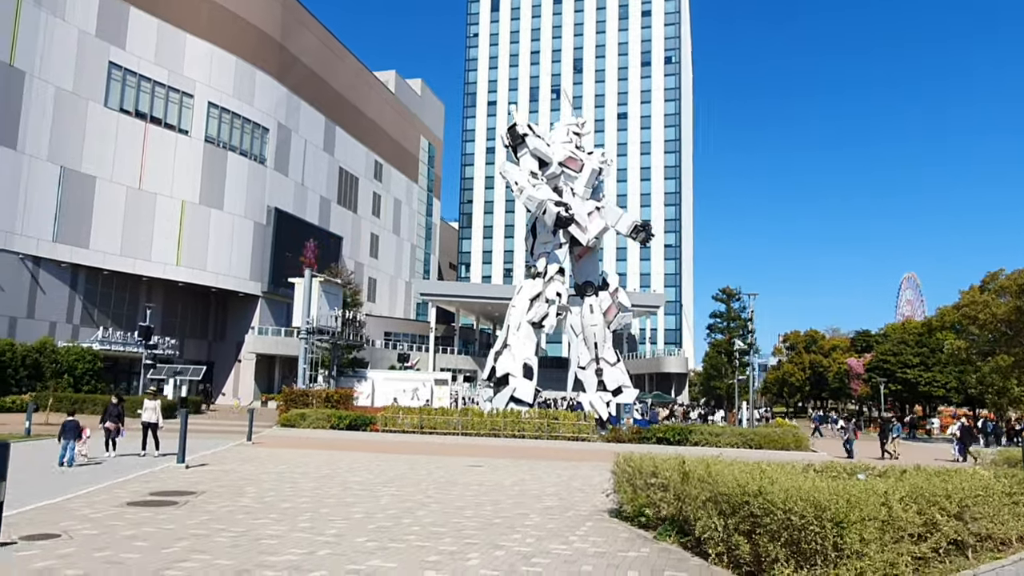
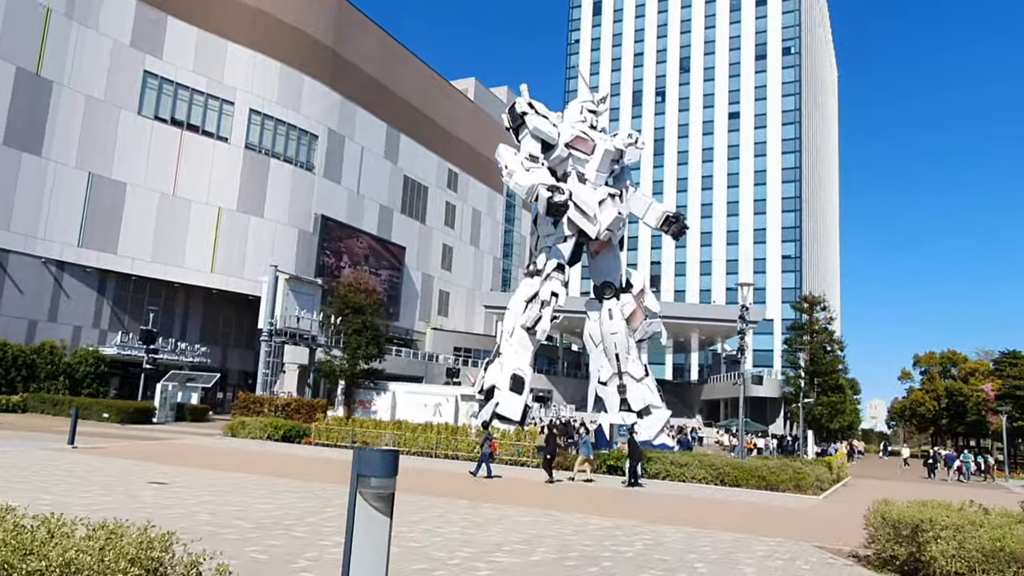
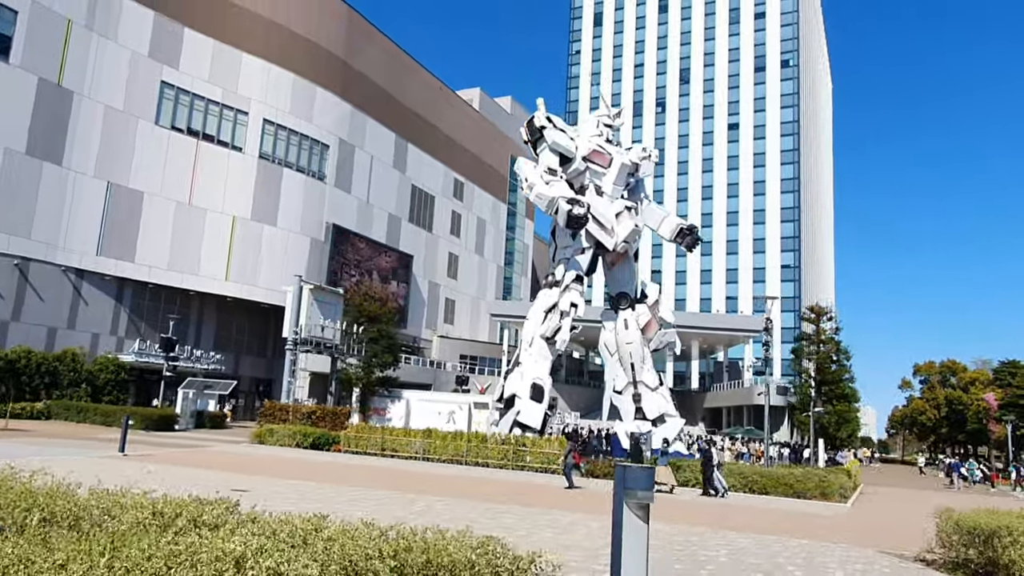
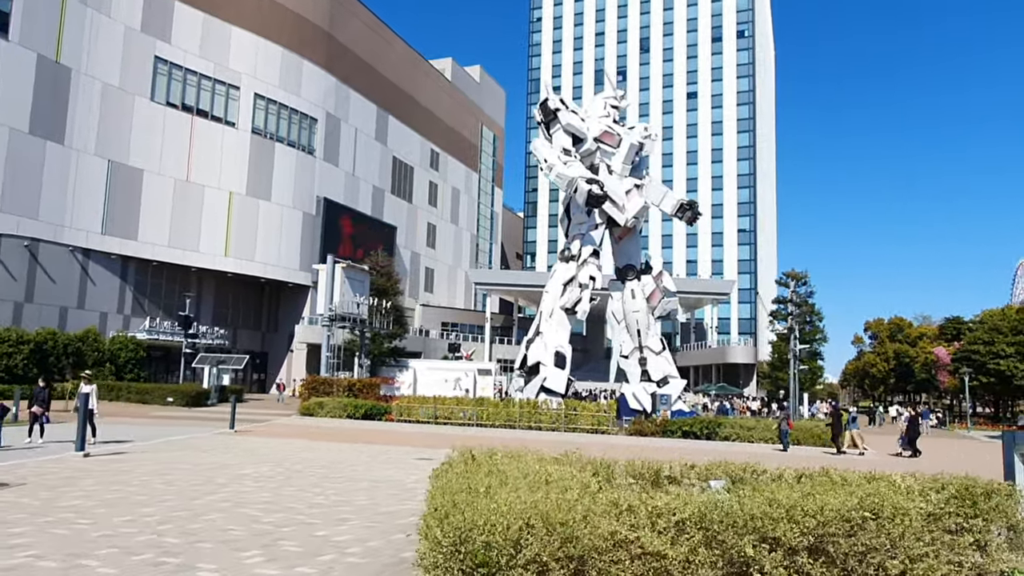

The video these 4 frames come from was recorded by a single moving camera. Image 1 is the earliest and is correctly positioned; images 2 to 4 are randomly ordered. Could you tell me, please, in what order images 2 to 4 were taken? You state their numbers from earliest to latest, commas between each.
4, 3, 2
